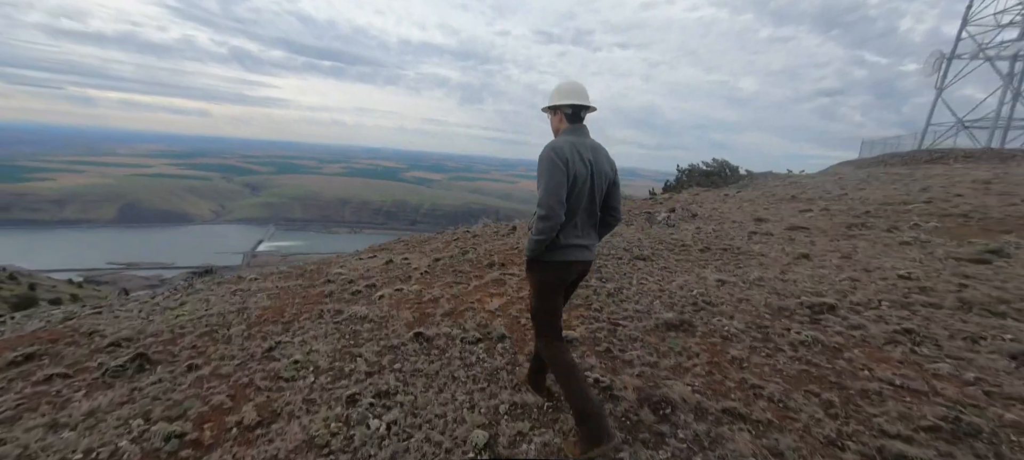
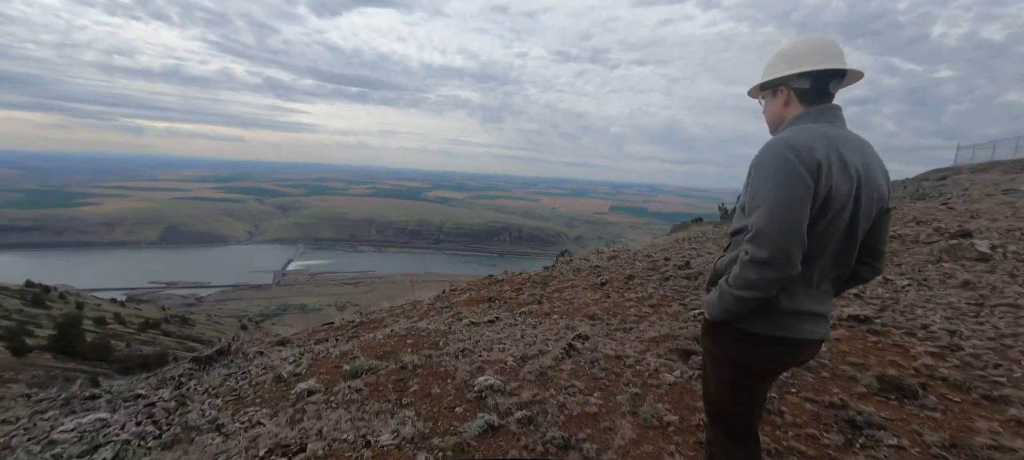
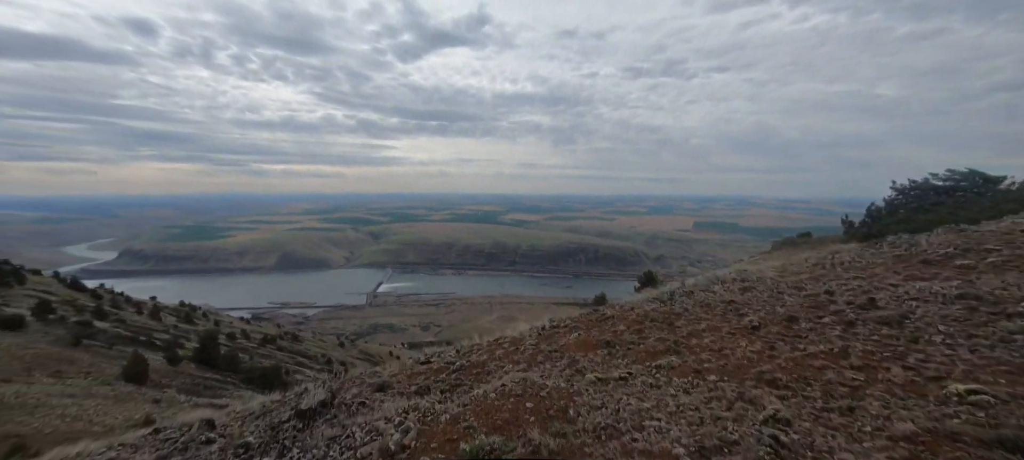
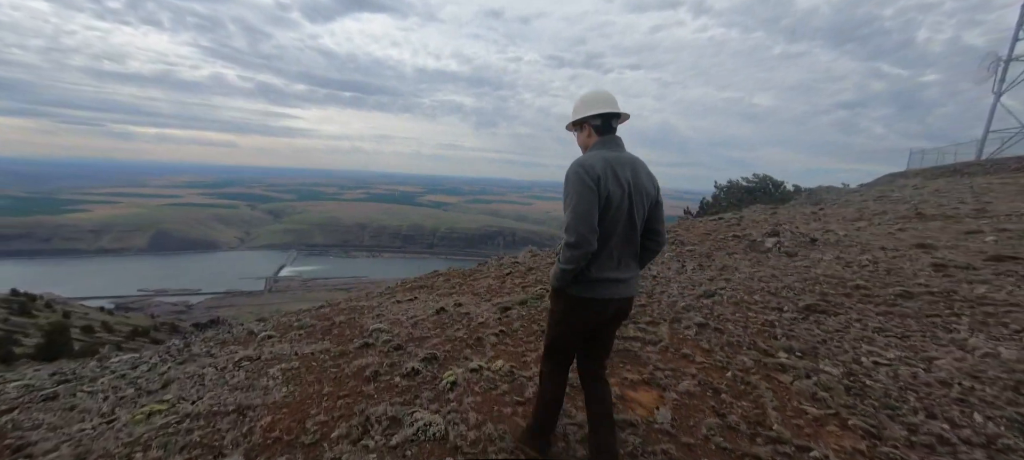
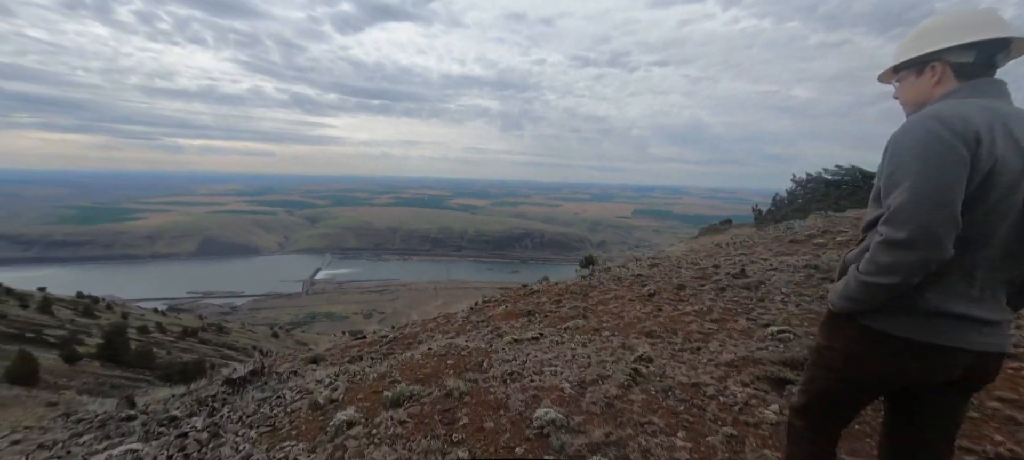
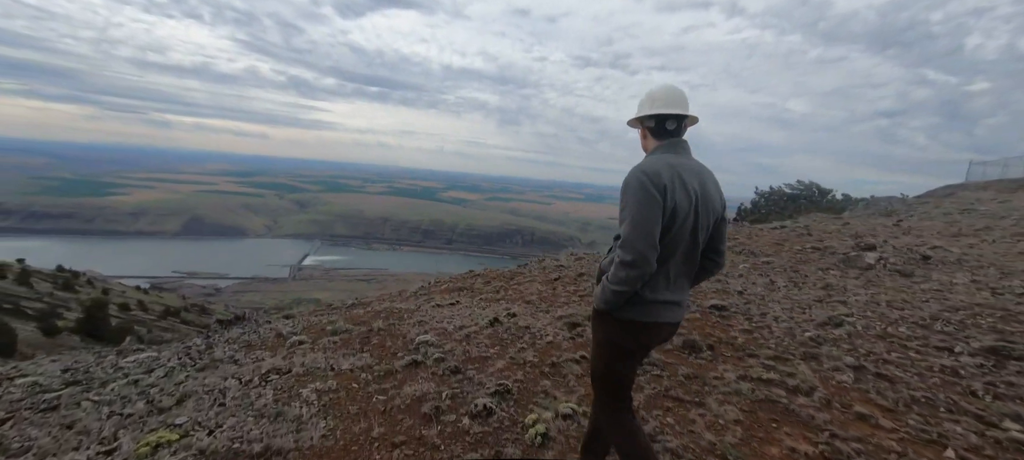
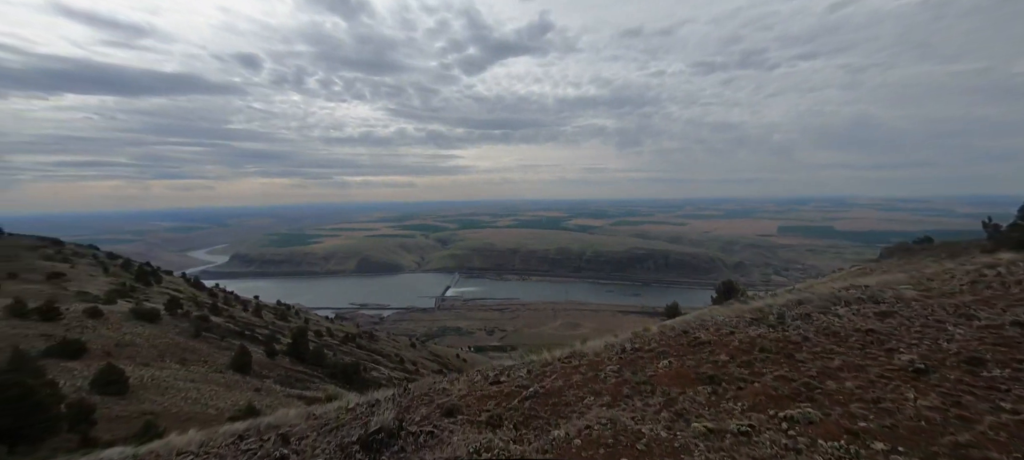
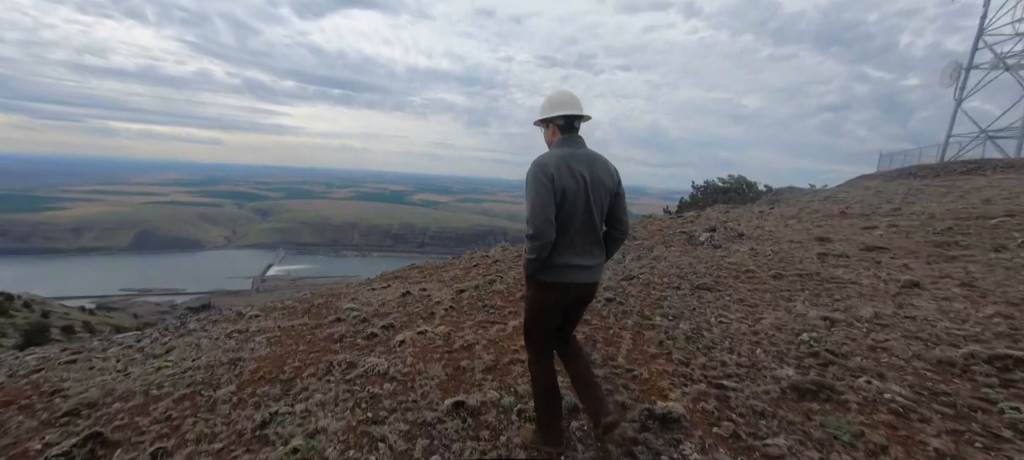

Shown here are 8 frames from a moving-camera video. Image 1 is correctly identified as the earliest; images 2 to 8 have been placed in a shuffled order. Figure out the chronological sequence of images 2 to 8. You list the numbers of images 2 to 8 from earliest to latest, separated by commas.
8, 4, 6, 2, 5, 3, 7
